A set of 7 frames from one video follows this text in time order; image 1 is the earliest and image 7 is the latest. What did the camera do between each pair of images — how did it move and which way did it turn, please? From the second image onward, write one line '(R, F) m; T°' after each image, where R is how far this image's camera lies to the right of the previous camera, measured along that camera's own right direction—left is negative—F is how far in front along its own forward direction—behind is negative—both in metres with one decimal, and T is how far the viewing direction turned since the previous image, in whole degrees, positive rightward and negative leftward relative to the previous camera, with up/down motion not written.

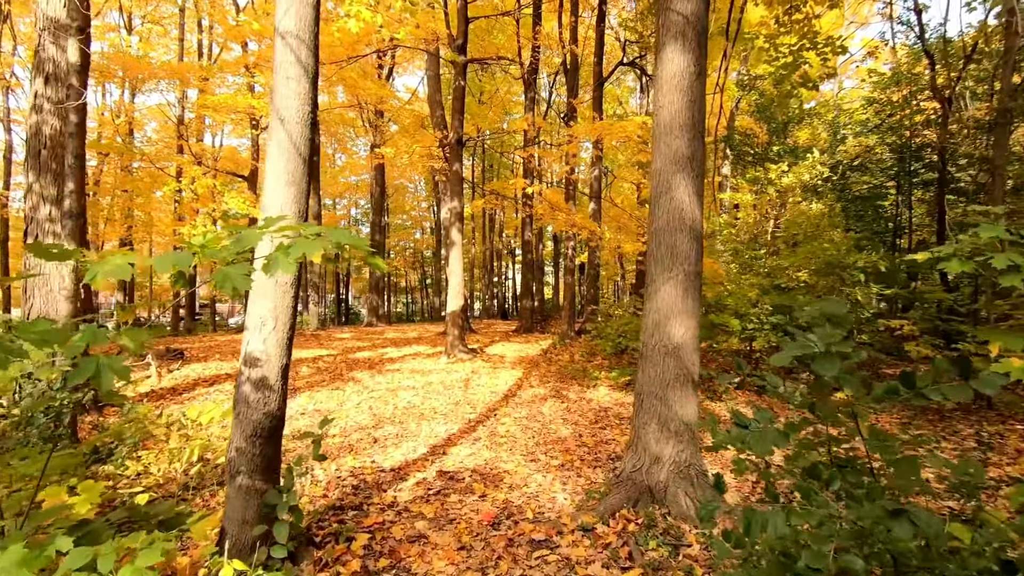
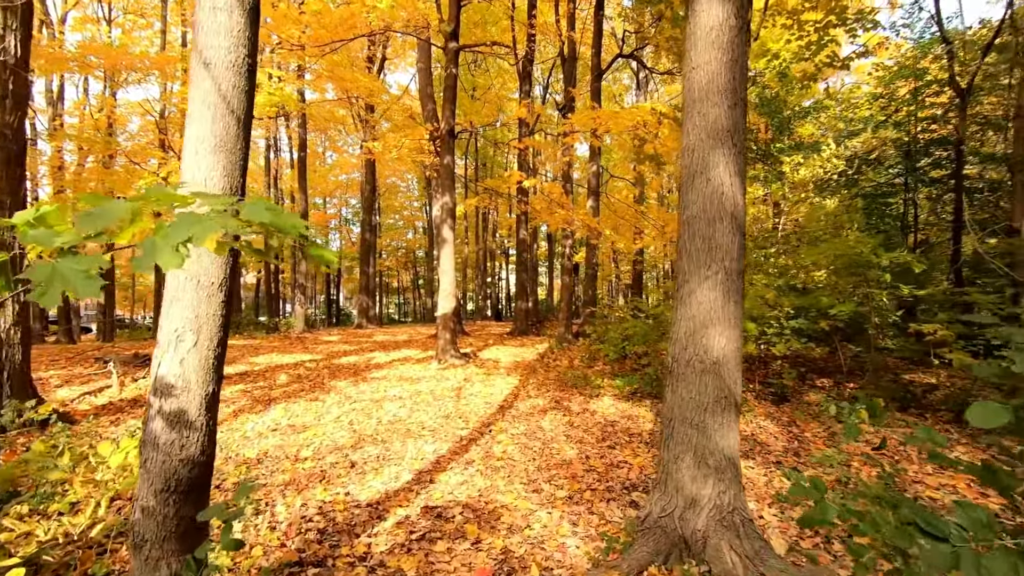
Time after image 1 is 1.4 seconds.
(0.0, +0.6) m; +1°
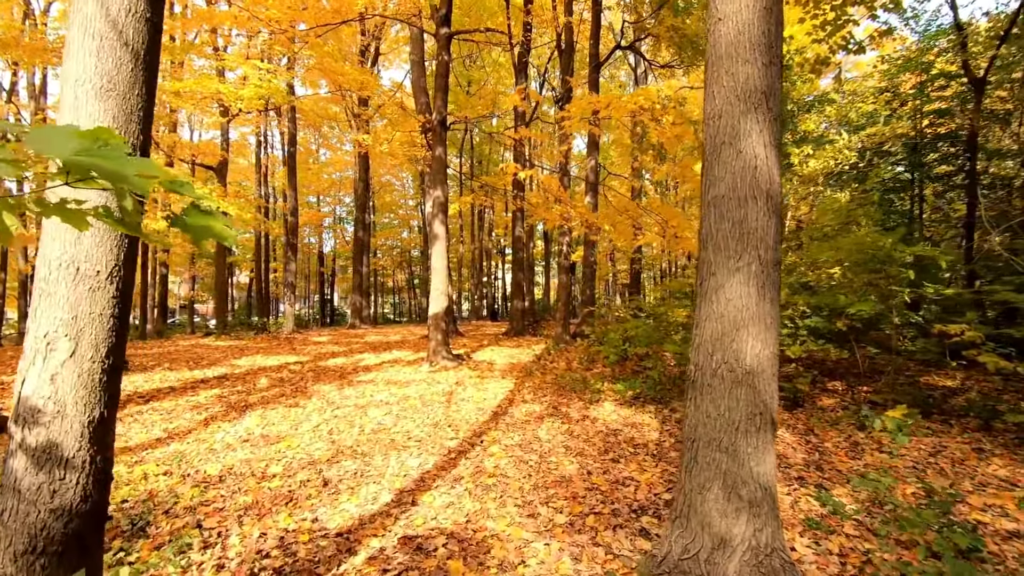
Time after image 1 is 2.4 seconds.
(0.0, +0.5) m; 0°
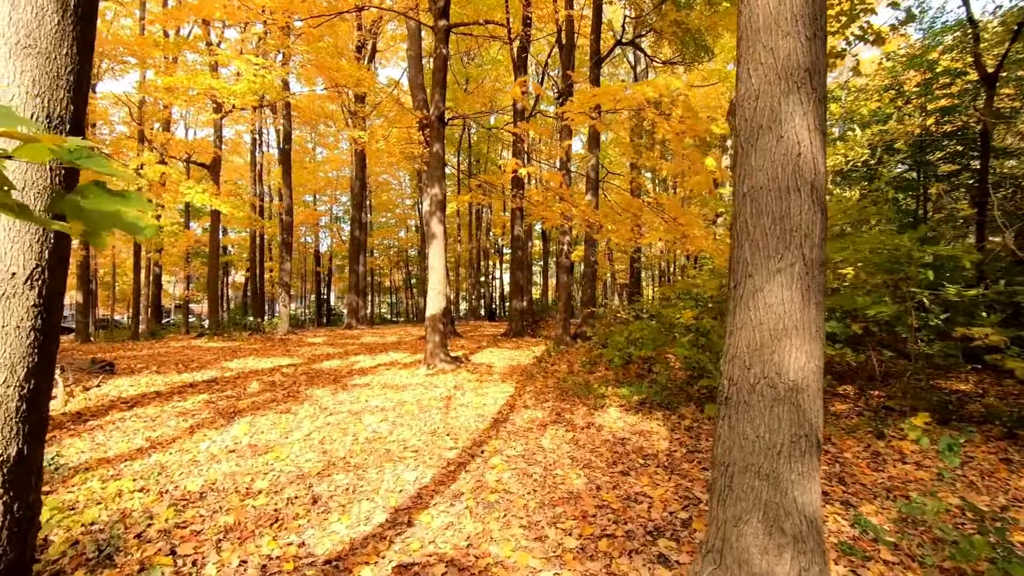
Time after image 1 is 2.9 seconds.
(-0.1, +0.3) m; 0°
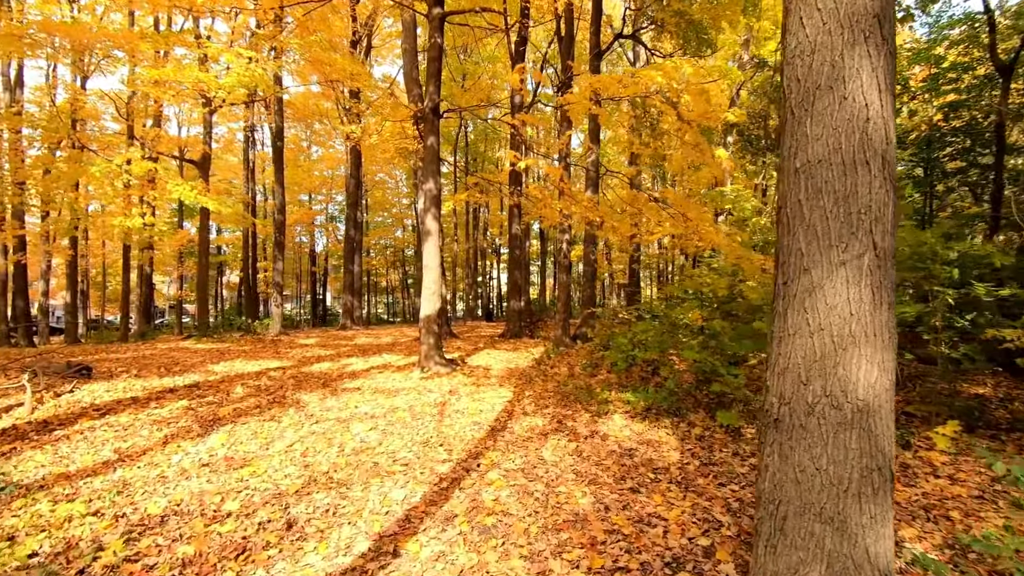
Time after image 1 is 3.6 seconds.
(0.0, +0.4) m; 0°
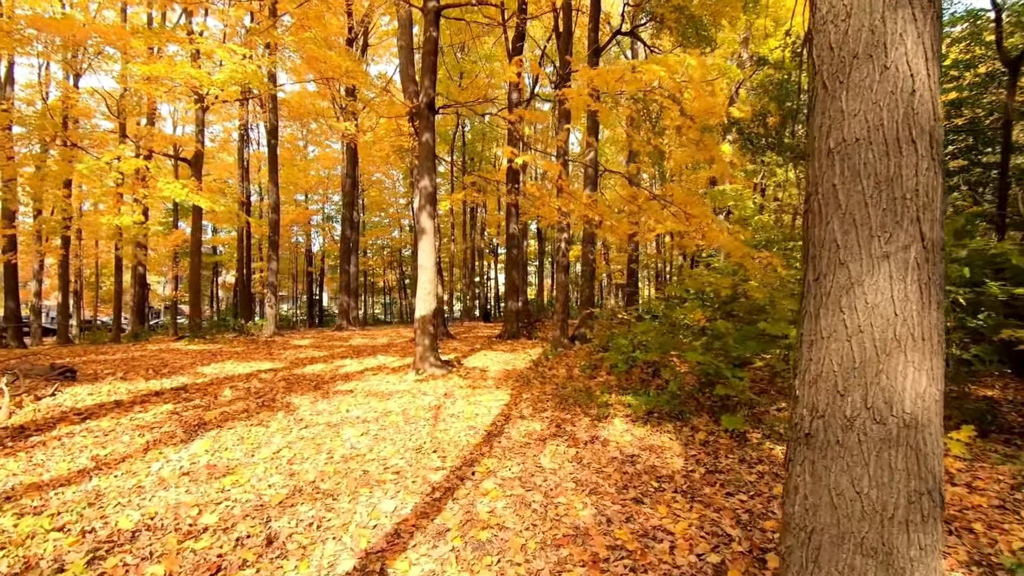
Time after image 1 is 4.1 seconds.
(0.0, +0.2) m; 0°
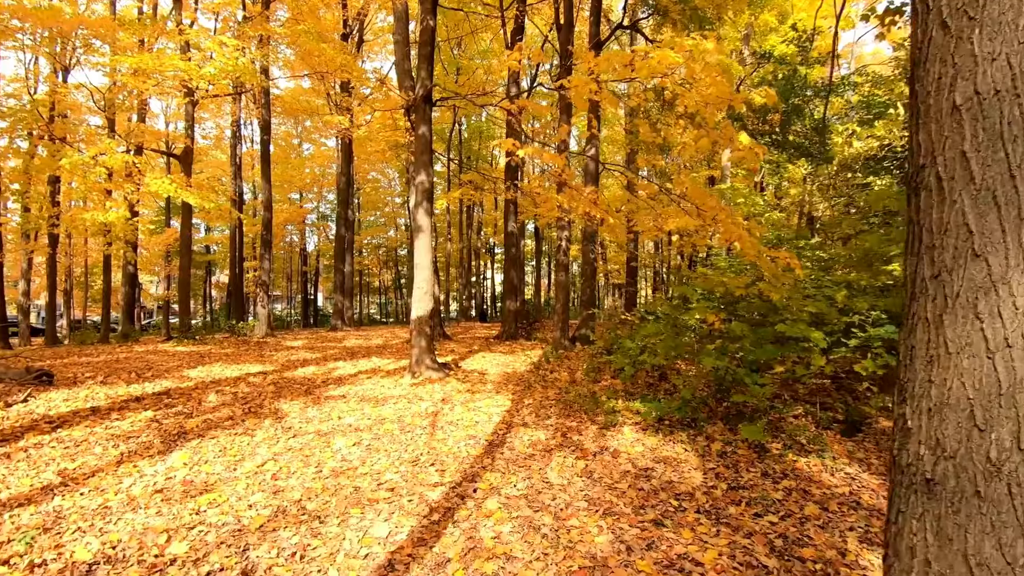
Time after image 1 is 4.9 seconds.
(-0.1, +0.4) m; 0°
